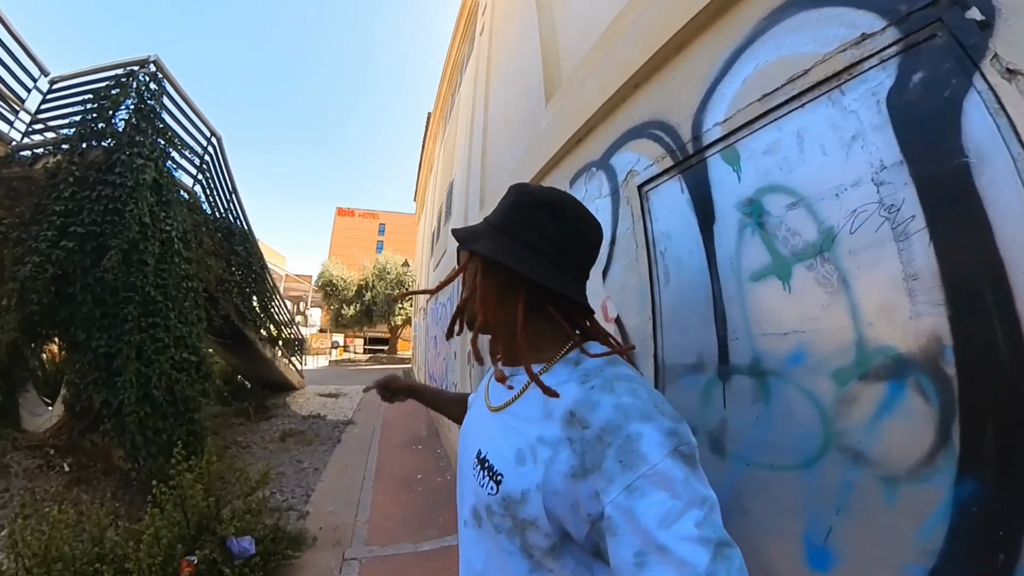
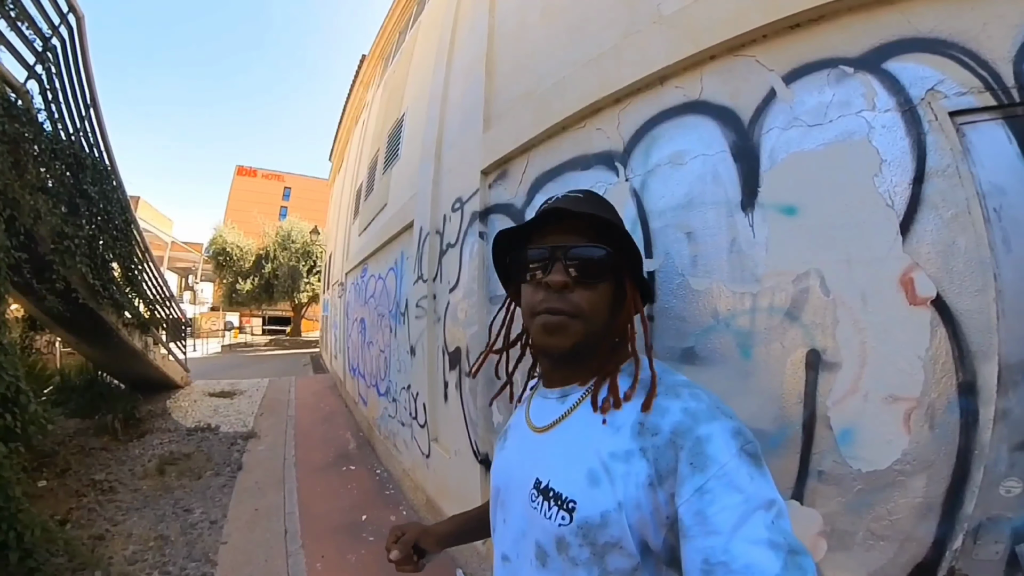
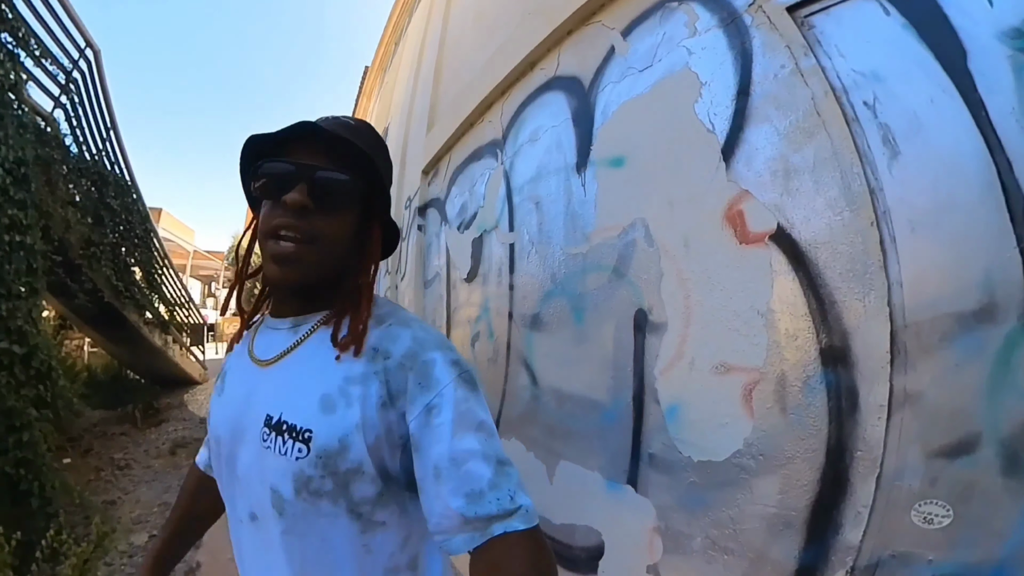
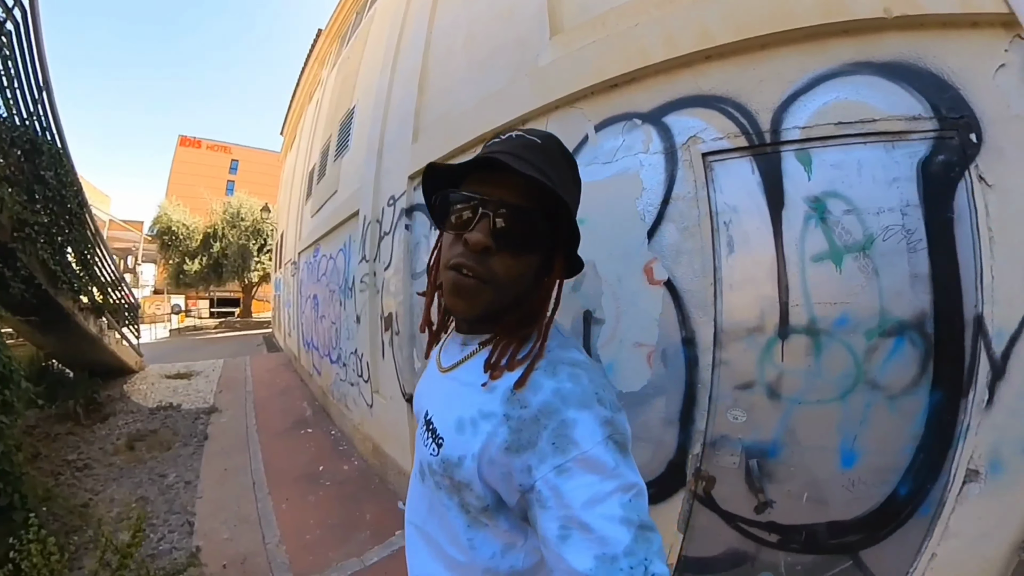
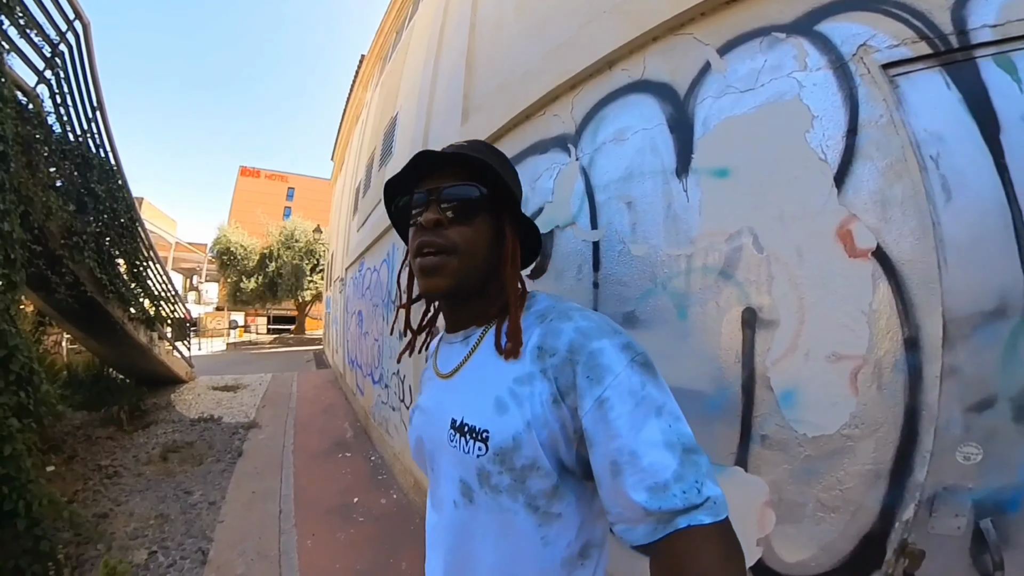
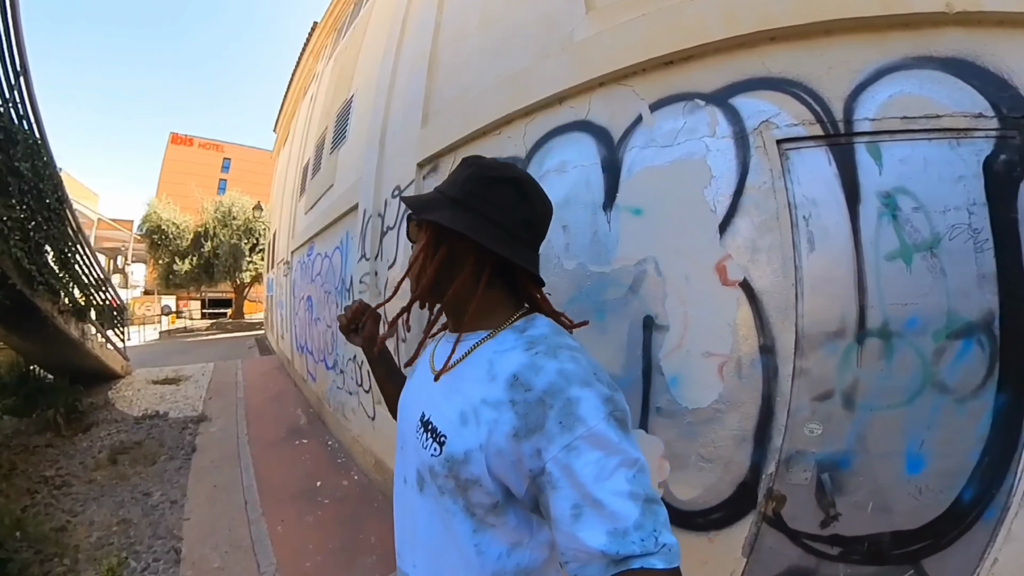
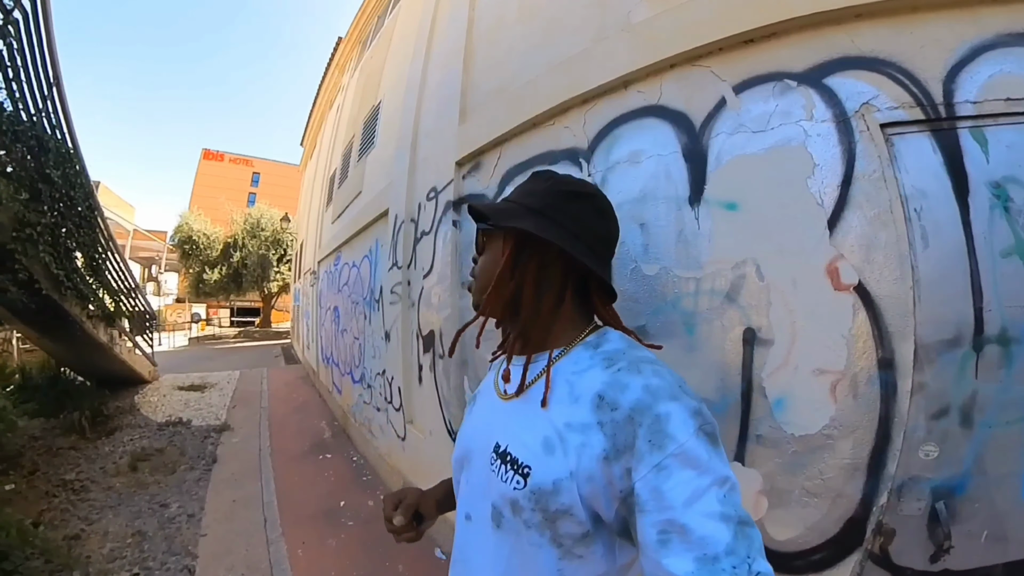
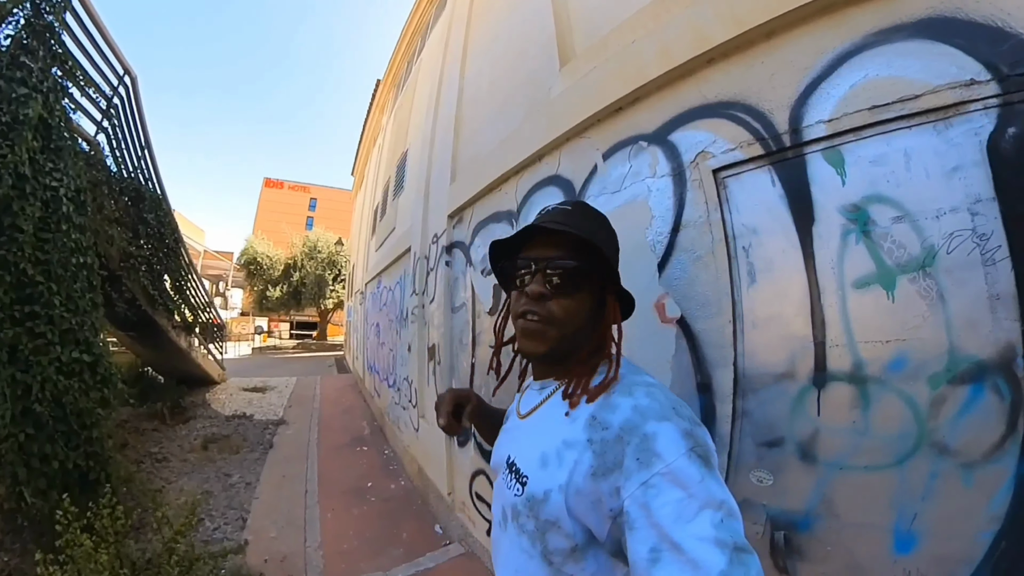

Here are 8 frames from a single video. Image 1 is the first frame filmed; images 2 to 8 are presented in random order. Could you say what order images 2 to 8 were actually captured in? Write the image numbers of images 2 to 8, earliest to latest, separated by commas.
8, 4, 6, 7, 2, 5, 3
